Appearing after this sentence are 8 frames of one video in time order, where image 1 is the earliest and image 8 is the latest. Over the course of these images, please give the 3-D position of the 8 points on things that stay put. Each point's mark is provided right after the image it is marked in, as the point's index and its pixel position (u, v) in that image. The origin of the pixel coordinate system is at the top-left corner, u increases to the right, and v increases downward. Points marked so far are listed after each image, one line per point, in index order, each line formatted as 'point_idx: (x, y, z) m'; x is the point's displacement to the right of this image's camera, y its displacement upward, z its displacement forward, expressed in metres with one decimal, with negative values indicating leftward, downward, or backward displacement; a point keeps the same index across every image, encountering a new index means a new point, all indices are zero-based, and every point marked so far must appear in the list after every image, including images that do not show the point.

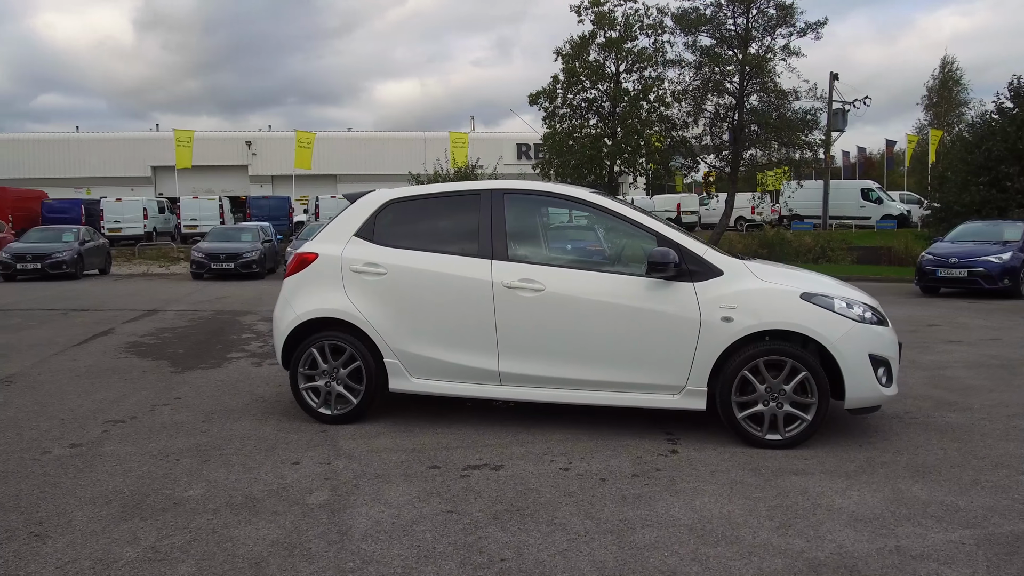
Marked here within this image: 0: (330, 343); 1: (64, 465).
0: (-1.2, -0.4, +5.2) m
1: (-2.4, -1.0, +4.3) m
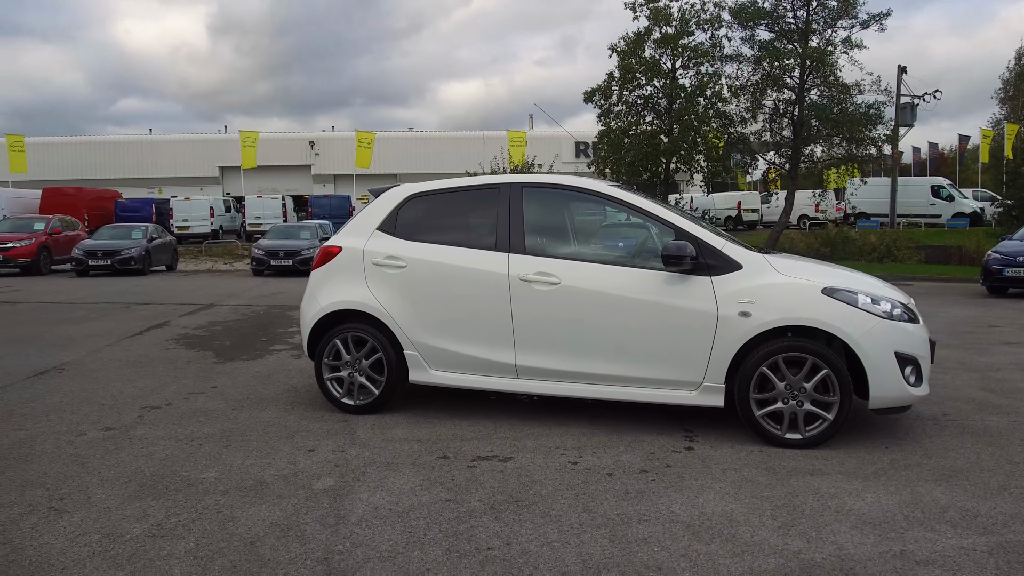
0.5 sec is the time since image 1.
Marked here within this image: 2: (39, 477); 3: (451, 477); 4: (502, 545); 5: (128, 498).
0: (-1.1, -0.3, +5.3) m
1: (-2.4, -0.9, +4.5) m
2: (-2.4, -1.0, +4.0) m
3: (-0.3, -1.0, +4.0) m
4: (0.0, -1.0, +3.2) m
5: (-1.8, -1.0, +3.7) m
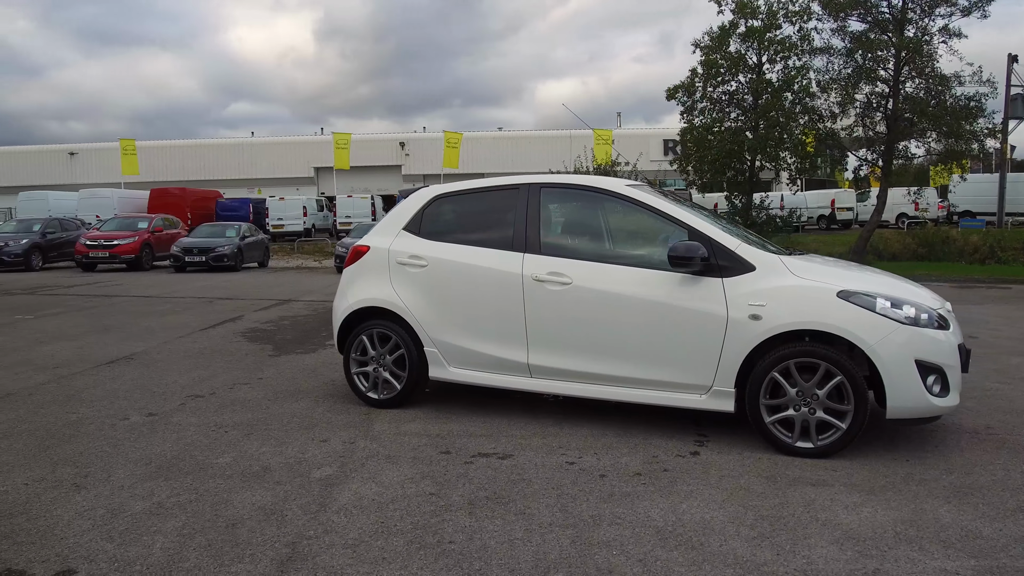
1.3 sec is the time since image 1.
0: (-0.9, -0.3, +5.5) m
1: (-2.4, -0.9, +4.9) m
2: (-2.4, -0.9, +4.4) m
3: (-0.3, -1.0, +4.1) m
4: (-0.2, -1.0, +3.3) m
5: (-1.9, -1.0, +4.0) m
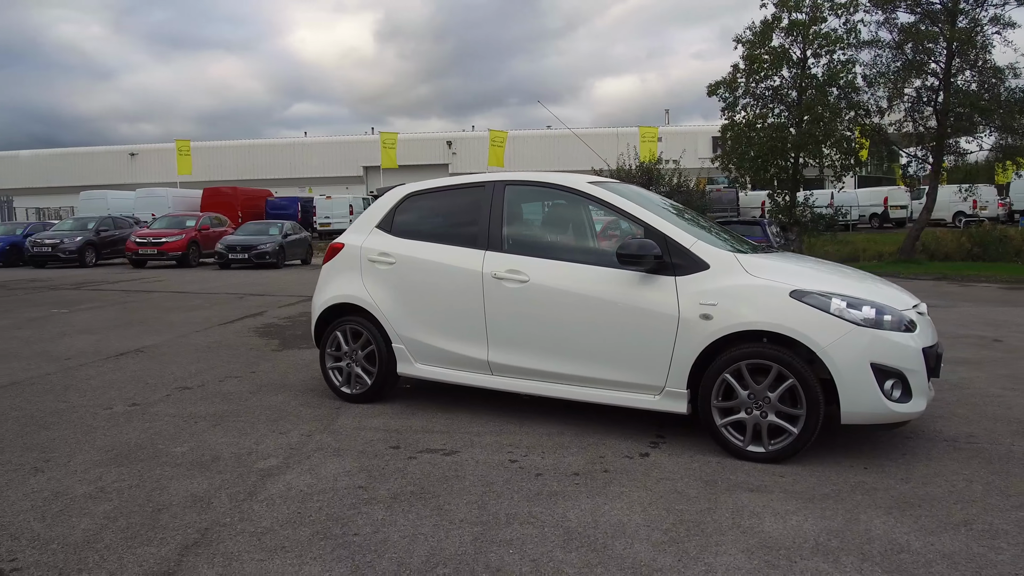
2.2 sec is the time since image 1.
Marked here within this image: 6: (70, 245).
0: (-1.1, -0.3, +5.5) m
1: (-2.6, -0.8, +5.1) m
2: (-2.7, -0.9, +4.6) m
3: (-0.7, -0.9, +4.2) m
4: (-0.6, -1.0, +3.3) m
5: (-2.2, -0.9, +4.2) m
6: (-8.9, +0.9, +15.8) m
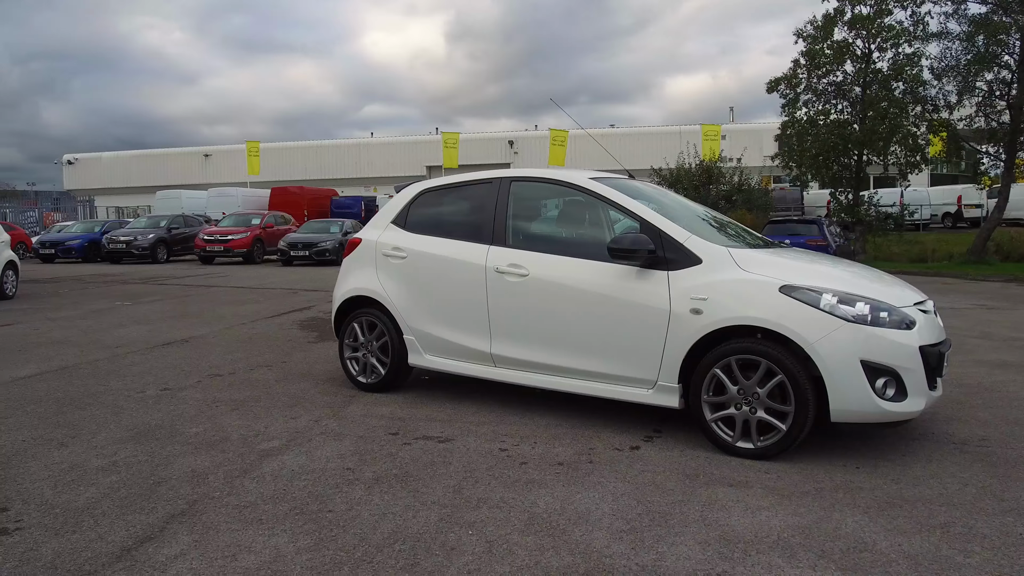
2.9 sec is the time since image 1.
0: (-1.1, -0.2, +5.8) m
1: (-2.6, -0.8, +5.5) m
2: (-2.7, -0.8, +4.9) m
3: (-0.7, -0.9, +4.3) m
4: (-0.7, -1.0, +3.5) m
5: (-2.3, -0.9, +4.5) m
6: (-7.8, +1.0, +16.6) m
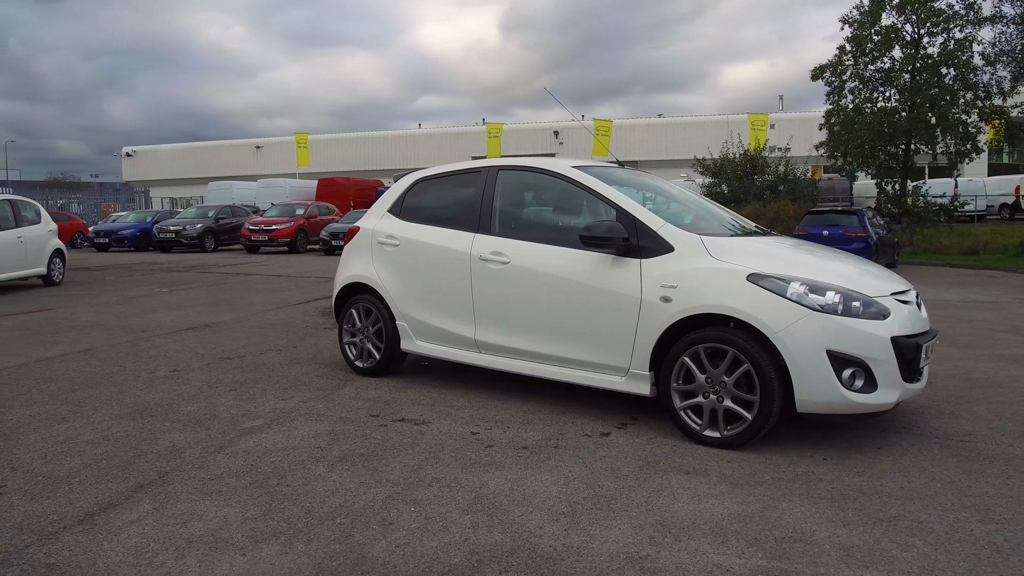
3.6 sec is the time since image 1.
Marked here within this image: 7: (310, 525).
0: (-1.1, -0.1, +5.9) m
1: (-2.7, -0.7, +5.7) m
2: (-2.9, -0.7, +5.2) m
3: (-0.9, -0.8, +4.5) m
4: (-1.0, -0.9, +3.6) m
5: (-2.4, -0.8, +4.8) m
6: (-7.0, +1.3, +17.3) m
7: (-0.8, -1.0, +3.2) m
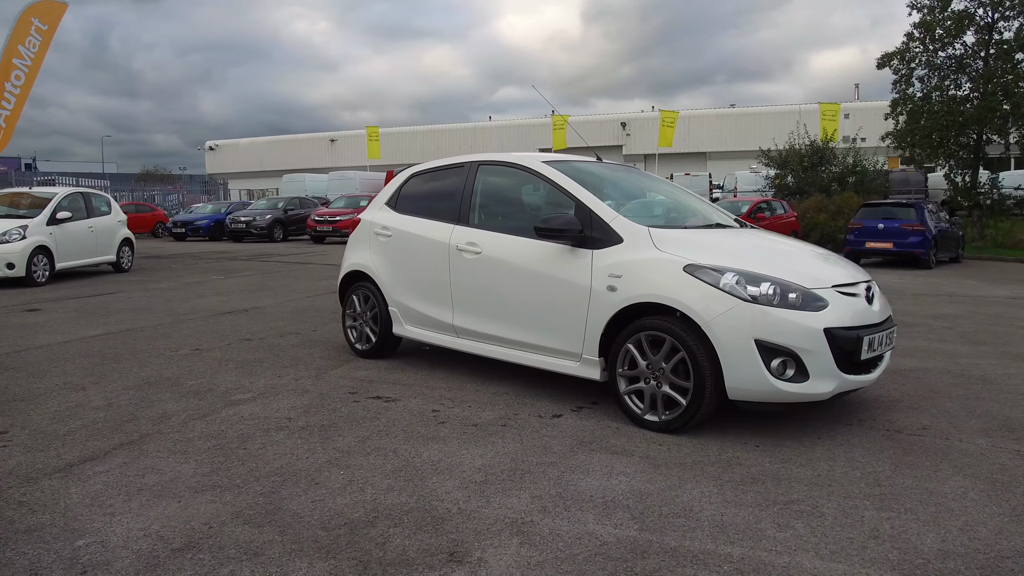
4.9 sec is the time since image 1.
0: (-1.2, 0.0, +6.4) m
1: (-2.8, -0.6, +6.4) m
2: (-3.0, -0.6, +5.9) m
3: (-1.2, -0.7, +4.9) m
4: (-1.3, -0.8, +4.1) m
5: (-2.6, -0.7, +5.4) m
6: (-5.8, +1.6, +18.3) m
7: (-1.2, -0.9, +3.6) m
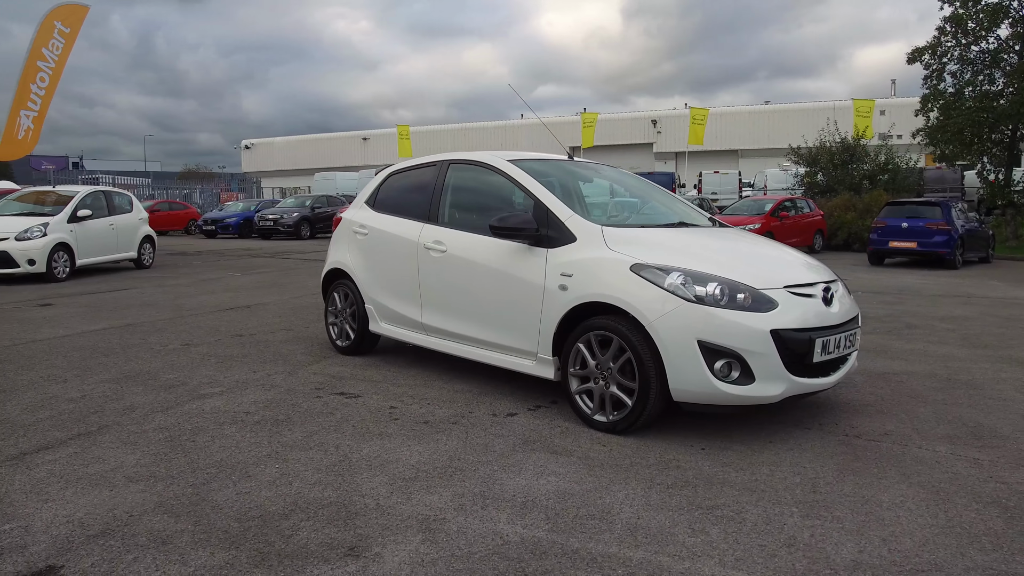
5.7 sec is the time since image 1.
0: (-1.4, 0.0, +6.5) m
1: (-2.9, -0.5, +6.5) m
2: (-3.2, -0.6, +6.1) m
3: (-1.4, -0.7, +5.0) m
4: (-1.6, -0.8, +4.2) m
5: (-2.9, -0.6, +5.6) m
6: (-5.3, +1.6, +18.6) m
7: (-1.6, -0.9, +3.7) m
